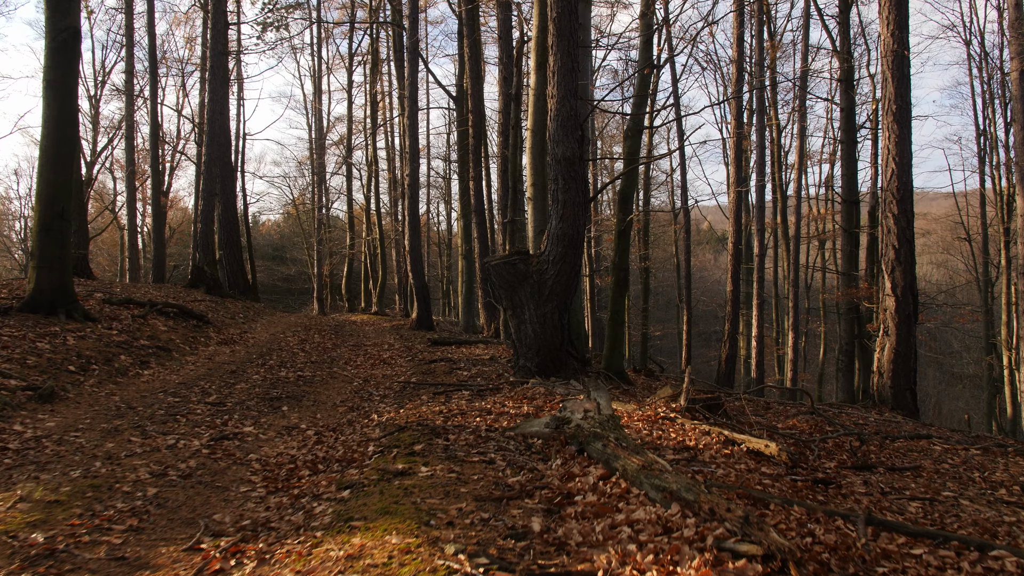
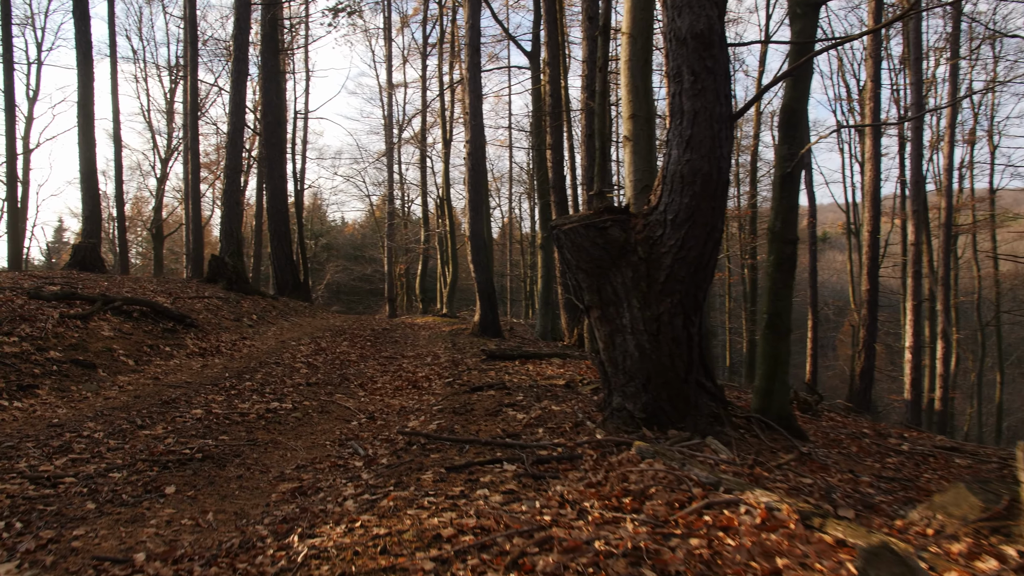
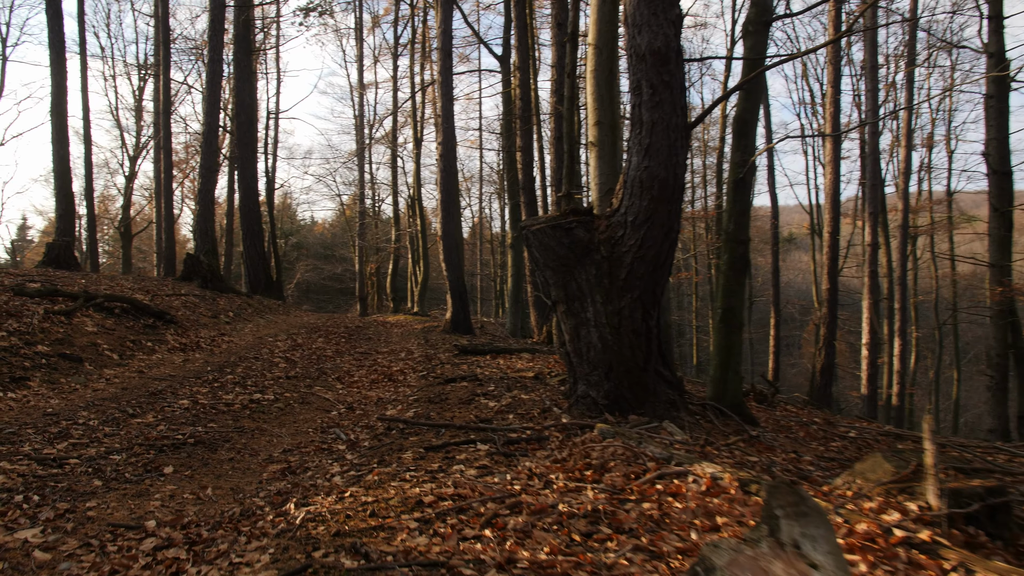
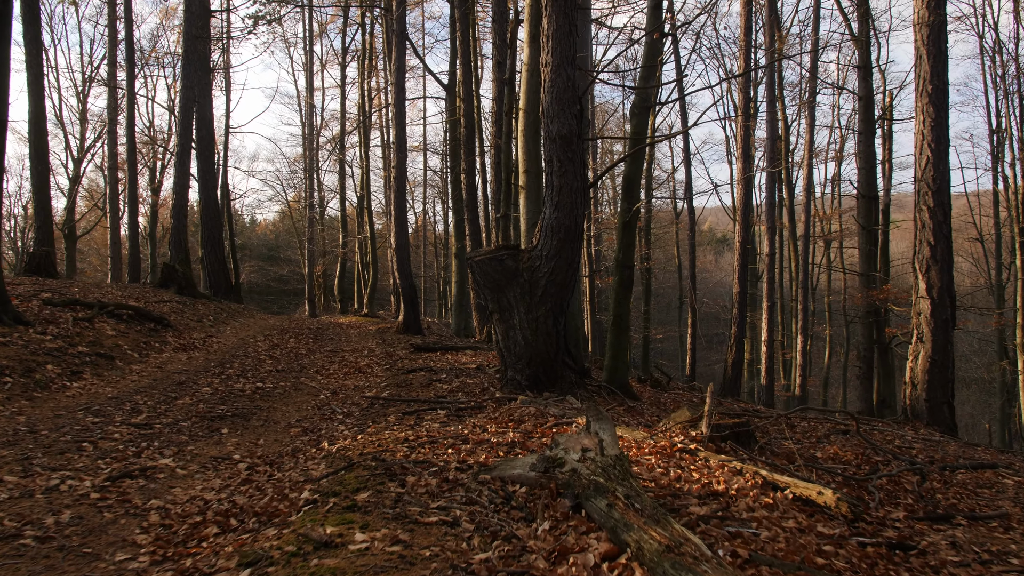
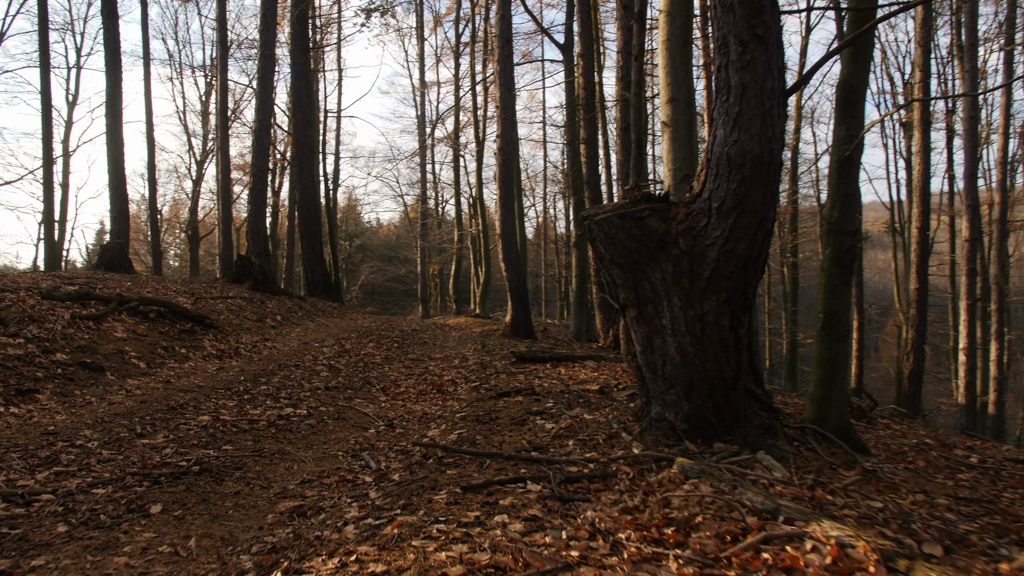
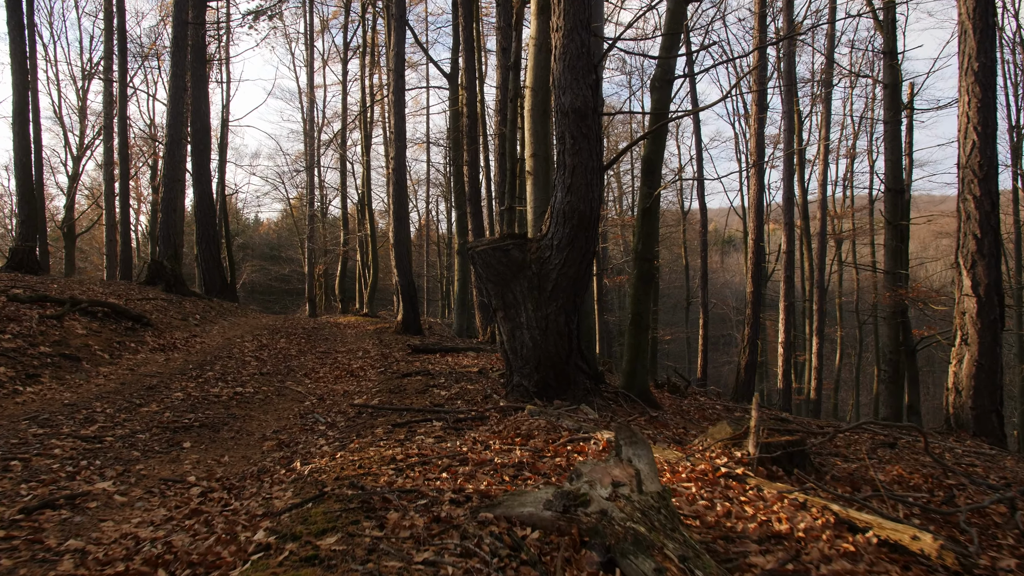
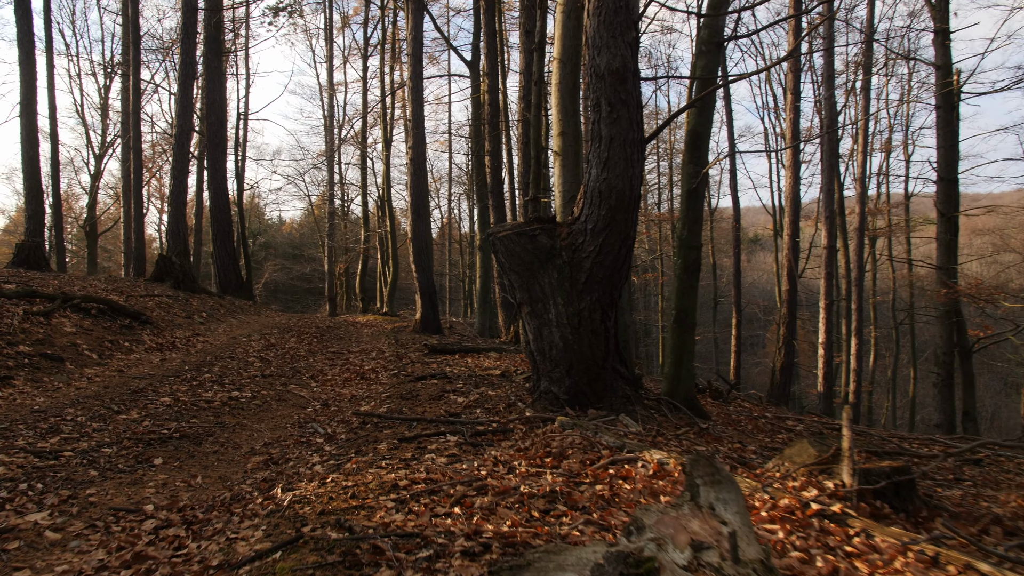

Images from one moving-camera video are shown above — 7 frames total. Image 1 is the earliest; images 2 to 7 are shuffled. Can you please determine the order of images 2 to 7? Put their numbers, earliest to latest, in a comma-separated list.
4, 6, 7, 3, 2, 5
